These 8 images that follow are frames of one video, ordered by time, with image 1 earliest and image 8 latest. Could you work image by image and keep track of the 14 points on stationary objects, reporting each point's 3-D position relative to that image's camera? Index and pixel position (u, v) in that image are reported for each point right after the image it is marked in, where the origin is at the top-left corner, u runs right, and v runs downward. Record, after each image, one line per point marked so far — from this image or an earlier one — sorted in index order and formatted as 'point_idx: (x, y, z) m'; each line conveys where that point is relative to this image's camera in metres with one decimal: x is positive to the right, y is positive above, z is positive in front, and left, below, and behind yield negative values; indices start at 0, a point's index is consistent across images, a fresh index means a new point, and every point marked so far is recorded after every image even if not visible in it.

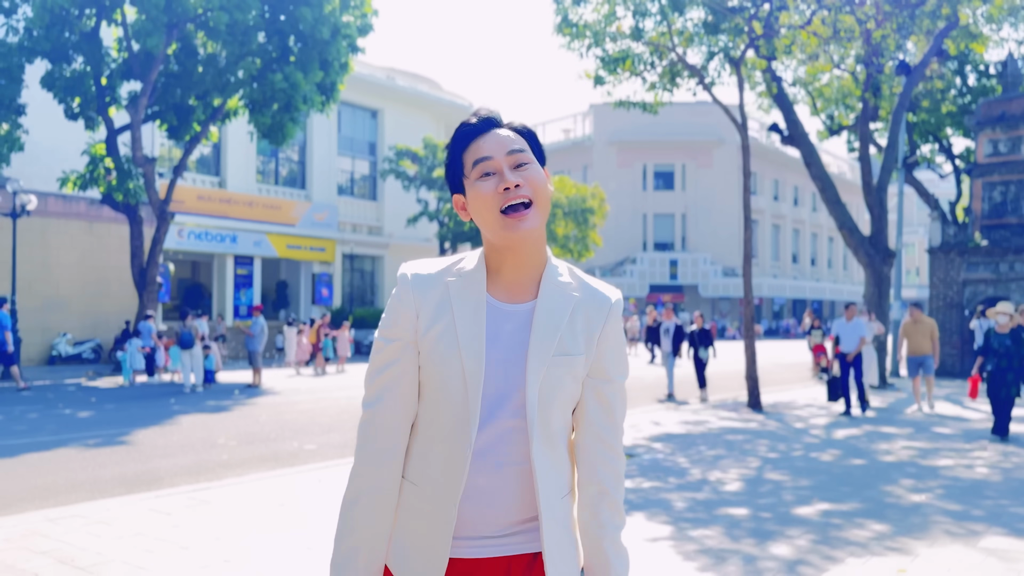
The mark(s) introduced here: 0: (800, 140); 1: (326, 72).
0: (+5.9, +3.0, +17.3) m
1: (-3.9, +4.5, +17.4) m
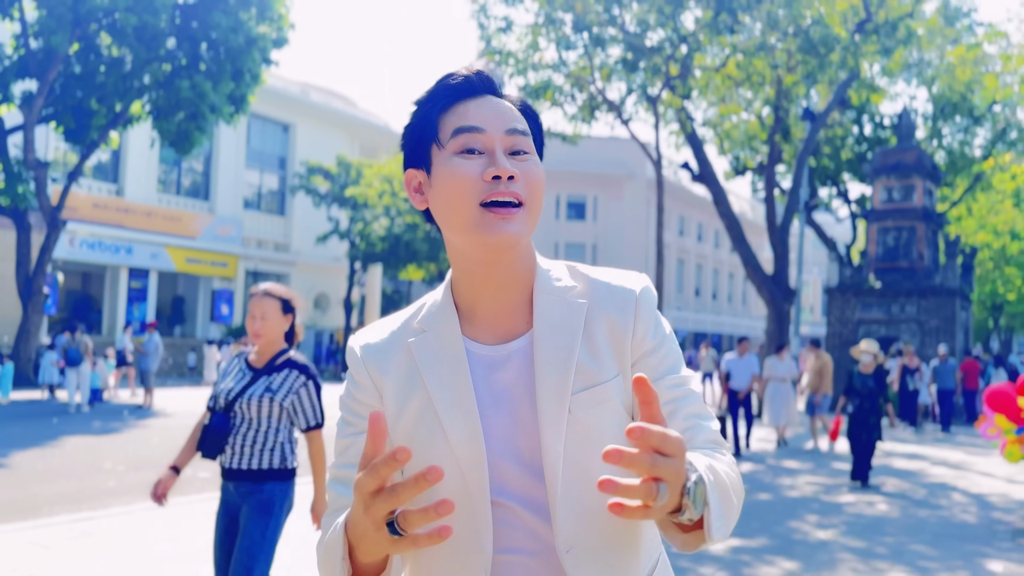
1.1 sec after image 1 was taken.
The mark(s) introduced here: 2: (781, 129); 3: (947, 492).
0: (+4.2, +2.3, +17.8) m
1: (-5.5, +4.1, +16.9) m
2: (+4.9, +2.9, +15.2) m
3: (+4.6, -2.2, +8.9) m
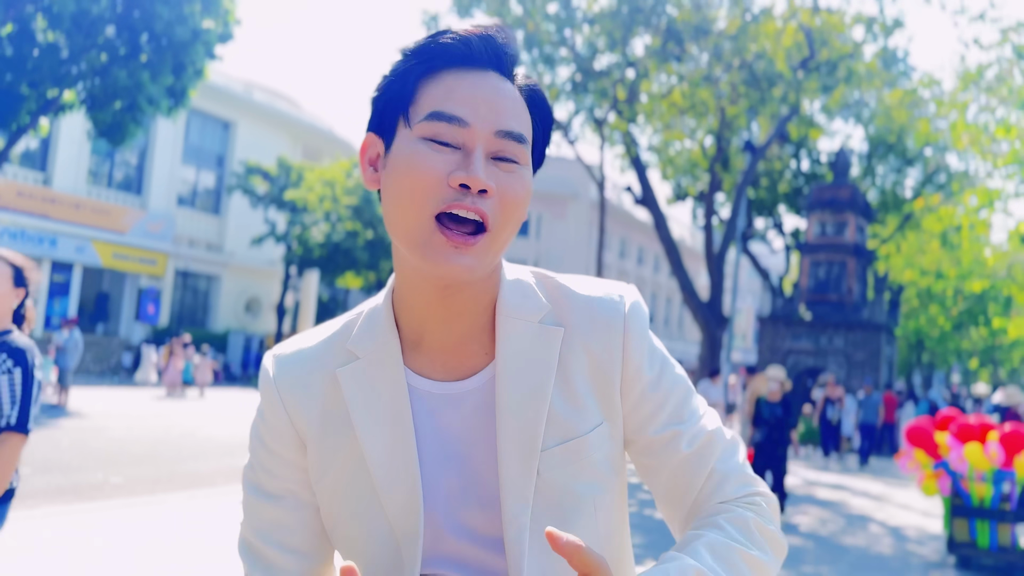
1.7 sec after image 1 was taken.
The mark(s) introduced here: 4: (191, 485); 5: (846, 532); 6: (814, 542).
0: (+3.0, +1.8, +18.0) m
1: (-6.5, +4.1, +16.4) m
2: (+3.9, +2.4, +15.5) m
3: (+3.8, -2.5, +9.1) m
4: (-3.2, -2.0, +8.5) m
5: (+3.4, -2.5, +8.5) m
6: (+2.8, -2.4, +7.9) m
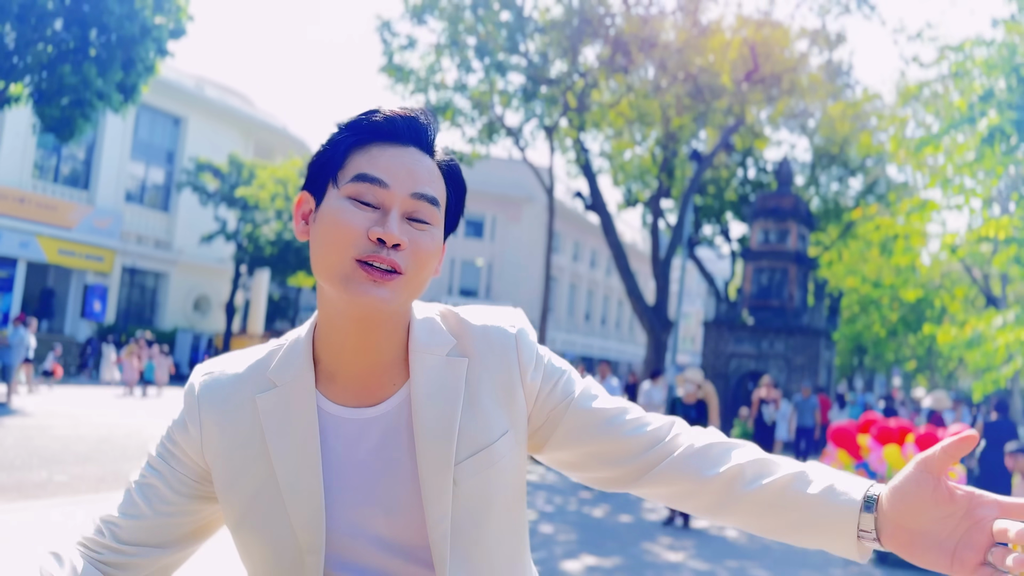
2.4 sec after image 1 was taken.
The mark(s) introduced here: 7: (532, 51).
0: (+1.9, +1.7, +18.4) m
1: (-7.5, +4.2, +16.3) m
2: (+3.0, +2.3, +15.9) m
3: (+3.2, -2.6, +9.5) m
4: (-3.8, -2.0, +8.6) m
5: (+2.8, -2.5, +8.9) m
6: (+2.3, -2.5, +8.3) m
7: (+0.3, +4.0, +14.1) m
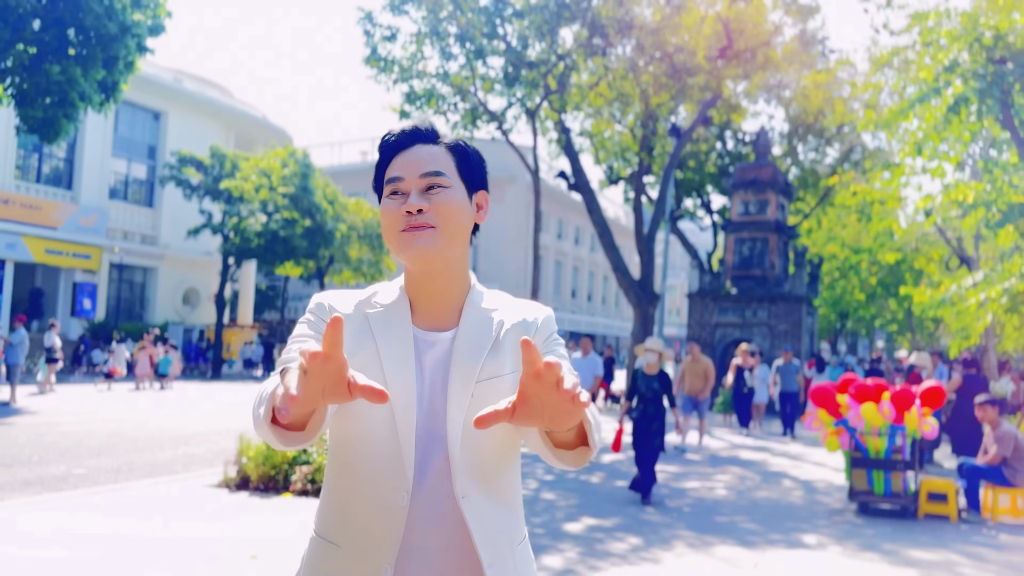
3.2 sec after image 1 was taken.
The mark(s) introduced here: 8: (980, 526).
0: (+1.6, +2.2, +18.8) m
1: (-7.8, +4.2, +16.4) m
2: (+2.7, +2.8, +16.3) m
3: (+3.2, -2.3, +10.0) m
4: (-3.8, -2.0, +8.9) m
5: (+2.8, -2.2, +9.4) m
6: (+2.3, -2.2, +8.8) m
7: (0.0, +4.3, +14.4) m
8: (+4.4, -2.2, +7.8) m
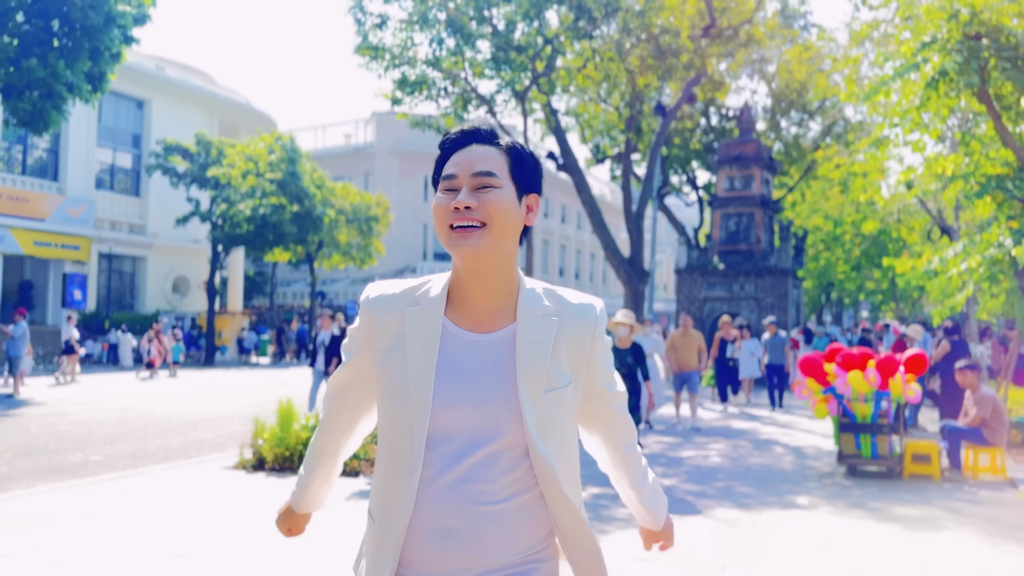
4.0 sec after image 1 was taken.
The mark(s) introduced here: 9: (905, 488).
0: (+1.4, +2.7, +19.0) m
1: (-8.1, +4.4, +16.5) m
2: (+2.5, +3.2, +16.6) m
3: (+3.2, -2.0, +10.4) m
4: (-3.8, -1.9, +9.2) m
5: (+2.8, -1.9, +9.8) m
6: (+2.3, -1.9, +9.2) m
7: (-0.2, +4.6, +14.6) m
8: (+4.4, -1.9, +8.3) m
9: (+3.7, -1.9, +8.0) m
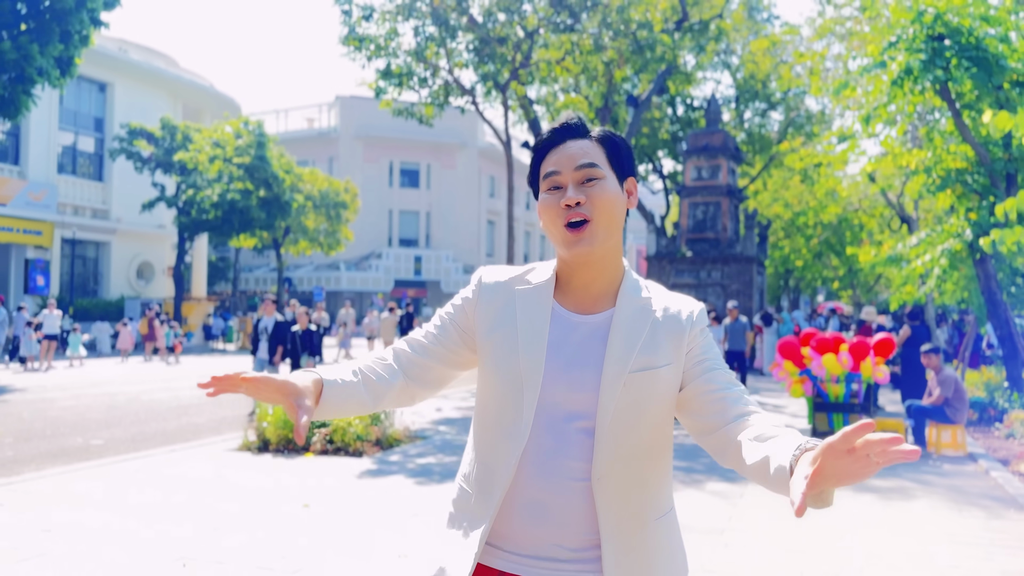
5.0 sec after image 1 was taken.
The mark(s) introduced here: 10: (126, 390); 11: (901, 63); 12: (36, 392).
0: (+0.8, +3.0, +19.4) m
1: (-8.5, +4.7, +16.4) m
2: (+2.0, +3.5, +17.0) m
3: (+3.1, -1.8, +11.0) m
4: (-3.8, -1.7, +9.4) m
5: (+2.7, -1.8, +10.3) m
6: (+2.2, -1.8, +9.7) m
7: (-0.6, +4.8, +14.8) m
8: (+4.4, -1.8, +8.9) m
9: (+3.7, -1.8, +8.6) m
10: (-6.1, -1.6, +13.4) m
11: (+5.5, +3.2, +11.9) m
12: (-7.3, -1.6, +13.1) m
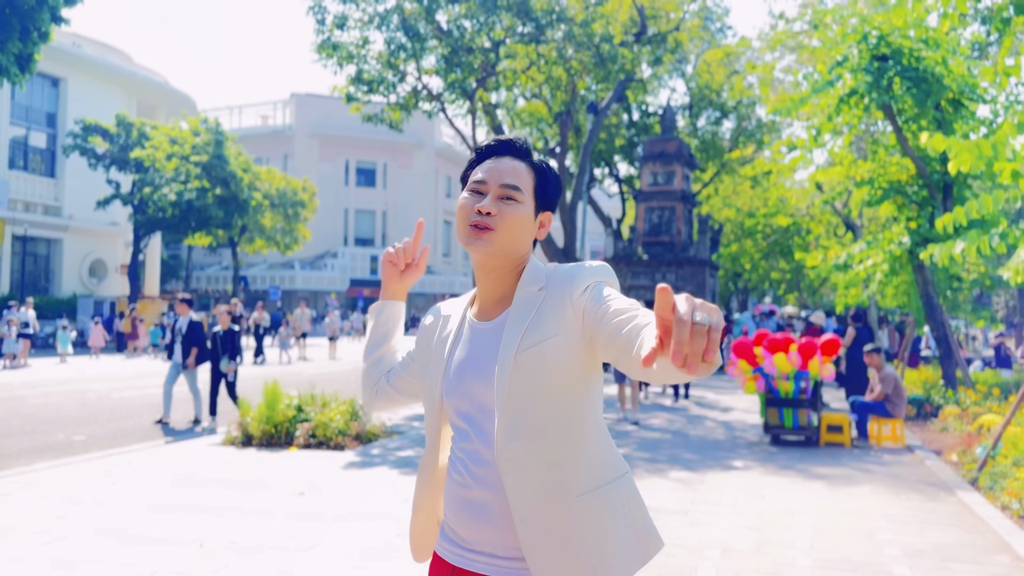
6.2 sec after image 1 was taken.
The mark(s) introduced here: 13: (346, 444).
0: (-0.1, +3.0, +19.9) m
1: (-9.2, +4.7, +16.4) m
2: (+1.3, +3.4, +17.6) m
3: (+2.6, -1.8, +11.6) m
4: (-4.2, -1.7, +9.7) m
5: (+2.3, -1.8, +11.0) m
6: (+1.9, -1.8, +10.3) m
7: (-1.2, +4.8, +15.3) m
8: (+4.1, -1.8, +9.6) m
9: (+3.4, -1.8, +9.3) m
10: (-6.7, -1.6, +13.5) m
11: (+5.0, +3.1, +12.7) m
12: (-7.8, -1.6, +13.1) m
13: (-1.7, -1.6, +8.8) m
